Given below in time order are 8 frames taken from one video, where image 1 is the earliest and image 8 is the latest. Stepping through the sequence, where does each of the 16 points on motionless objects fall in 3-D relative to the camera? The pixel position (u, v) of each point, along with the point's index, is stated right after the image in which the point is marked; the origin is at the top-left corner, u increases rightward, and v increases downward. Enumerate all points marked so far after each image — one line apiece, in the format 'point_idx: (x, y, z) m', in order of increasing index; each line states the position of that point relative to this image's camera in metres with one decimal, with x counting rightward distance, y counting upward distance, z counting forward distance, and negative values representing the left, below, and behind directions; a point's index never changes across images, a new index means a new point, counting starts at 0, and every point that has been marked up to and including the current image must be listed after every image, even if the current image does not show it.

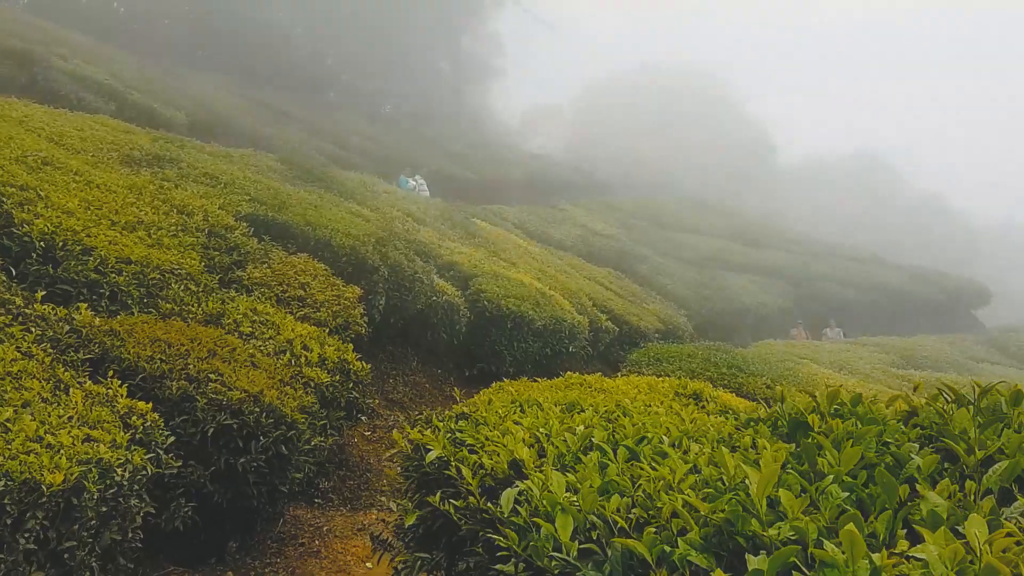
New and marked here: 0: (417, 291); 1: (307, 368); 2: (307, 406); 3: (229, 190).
0: (-1.9, -0.1, +16.4) m
1: (-2.8, -1.1, +10.9) m
2: (-2.5, -1.4, +9.8) m
3: (-5.9, +2.1, +17.0) m
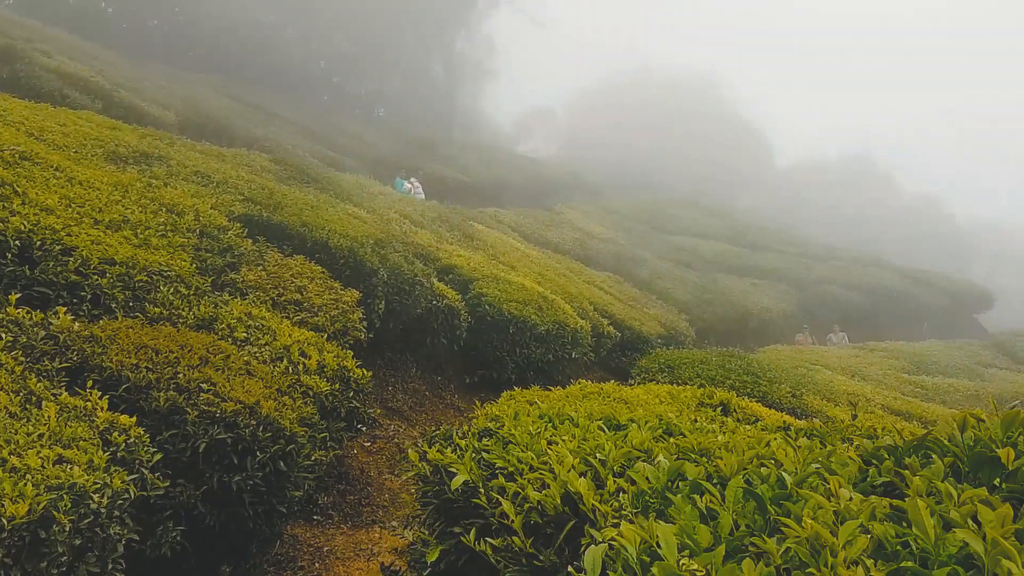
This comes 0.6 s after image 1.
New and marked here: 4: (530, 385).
0: (-1.8, -0.1, +15.7) m
1: (-2.6, -1.1, +10.2) m
2: (-2.3, -1.5, +9.0) m
3: (-5.8, +2.0, +16.3) m
4: (+0.3, -2.1, +17.5) m
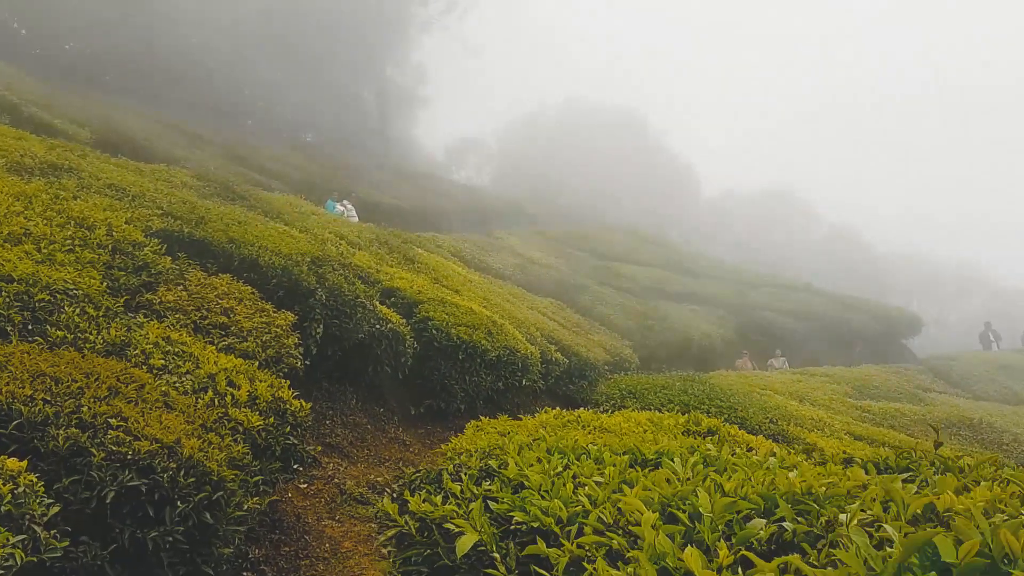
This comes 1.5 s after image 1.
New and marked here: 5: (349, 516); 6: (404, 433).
0: (-2.7, -0.5, +14.4) m
1: (-3.0, -1.3, +8.8) m
2: (-2.6, -1.6, +7.7) m
3: (-6.7, +1.5, +14.7) m
4: (-0.8, -2.6, +16.3) m
5: (-2.3, -3.1, +11.3) m
6: (-2.0, -2.7, +14.9) m
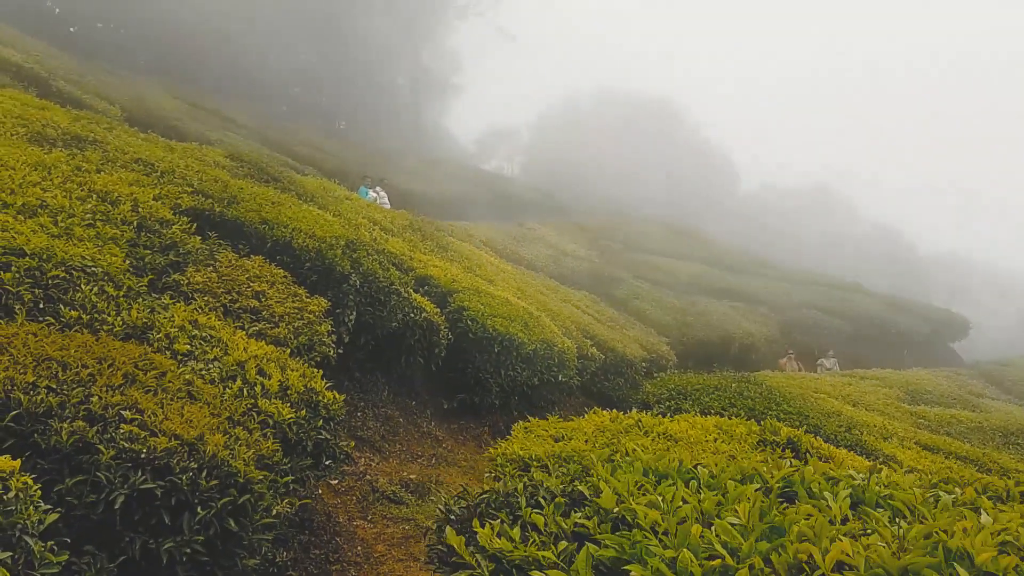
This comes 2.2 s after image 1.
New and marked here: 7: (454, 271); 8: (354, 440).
0: (-2.0, -0.3, +13.6) m
1: (-2.5, -1.1, +8.1) m
2: (-2.1, -1.4, +6.9) m
3: (-5.9, +1.9, +14.0) m
4: (0.0, -2.4, +15.5) m
5: (-1.7, -2.9, +10.5) m
6: (-1.3, -2.4, +14.1) m
7: (-1.4, +0.4, +19.1) m
8: (-2.4, -2.3, +12.3) m
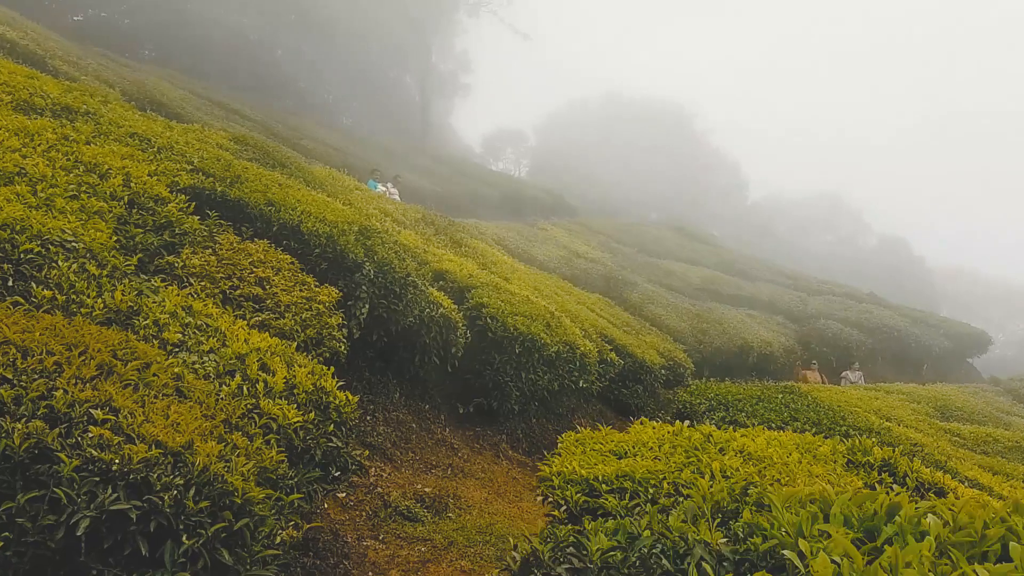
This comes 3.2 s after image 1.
0: (-1.6, -0.2, +12.4) m
1: (-2.1, -1.0, +6.9) m
2: (-1.7, -1.3, +5.7) m
3: (-5.5, +2.1, +12.9) m
4: (+0.4, -2.3, +14.3) m
5: (-1.4, -2.8, +9.3) m
6: (-0.9, -2.3, +12.9) m
7: (-0.9, +0.5, +17.9) m
8: (-2.0, -2.2, +11.1) m
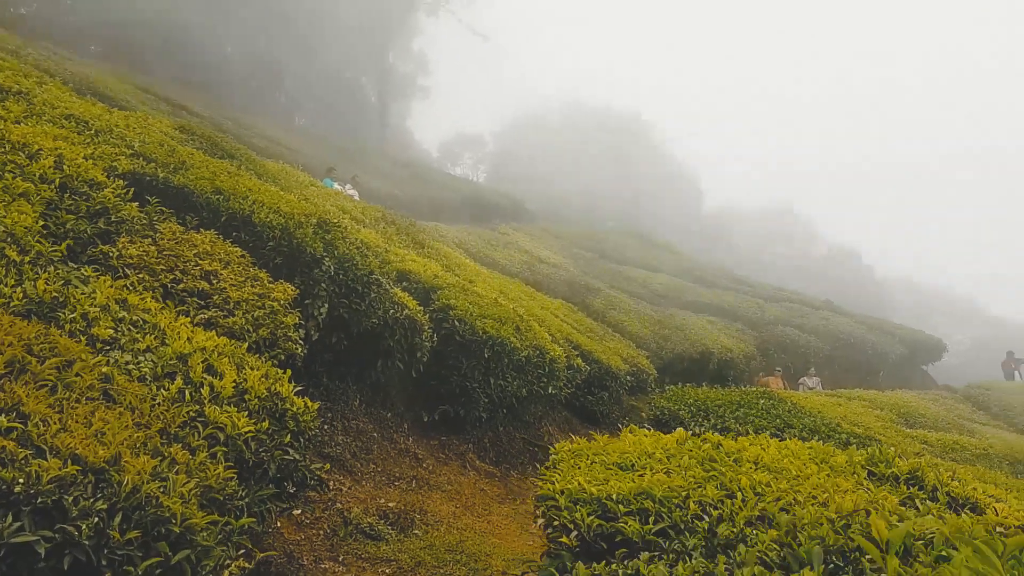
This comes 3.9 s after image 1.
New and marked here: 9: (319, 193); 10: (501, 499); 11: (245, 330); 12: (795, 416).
0: (-2.0, -0.2, +11.5) m
1: (-2.2, -0.9, +5.9) m
2: (-1.8, -1.2, +4.8) m
3: (-5.9, +2.1, +11.7) m
4: (-0.2, -2.3, +13.5) m
5: (-1.6, -2.8, +8.3) m
6: (-1.4, -2.3, +12.0) m
7: (-1.7, +0.4, +17.0) m
8: (-2.4, -2.1, +10.1) m
9: (-4.4, +2.2, +18.6) m
10: (-0.2, -3.0, +11.7) m
11: (-2.7, -0.4, +8.2) m
12: (+4.3, -1.9, +12.3) m
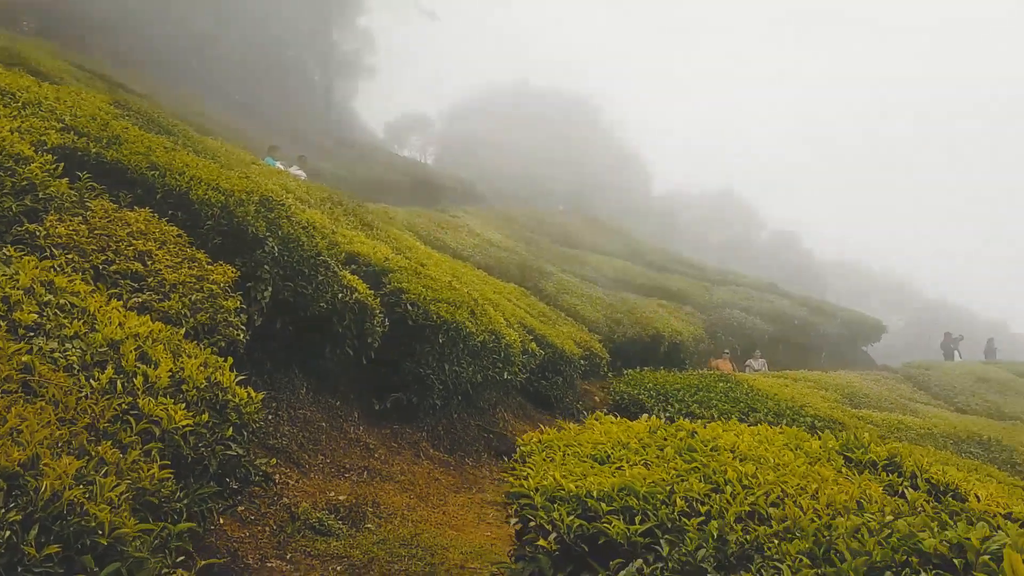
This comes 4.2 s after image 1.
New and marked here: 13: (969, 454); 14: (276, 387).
0: (-2.6, +0.1, +11.0) m
1: (-2.4, -0.7, +5.4) m
2: (-1.9, -1.1, +4.3) m
3: (-6.5, +2.4, +10.9) m
4: (-0.9, -2.0, +13.1) m
5: (-2.0, -2.6, +7.9) m
6: (-2.0, -2.1, +11.5) m
7: (-2.6, +0.8, +16.5) m
8: (-2.9, -1.9, +9.6) m
9: (-5.5, +2.5, +17.8) m
10: (-0.8, -2.8, +11.4) m
11: (-3.1, -0.2, +7.6) m
12: (+3.6, -1.6, +12.2) m
13: (+11.1, -4.1, +19.7) m
14: (-3.1, -1.3, +10.7) m
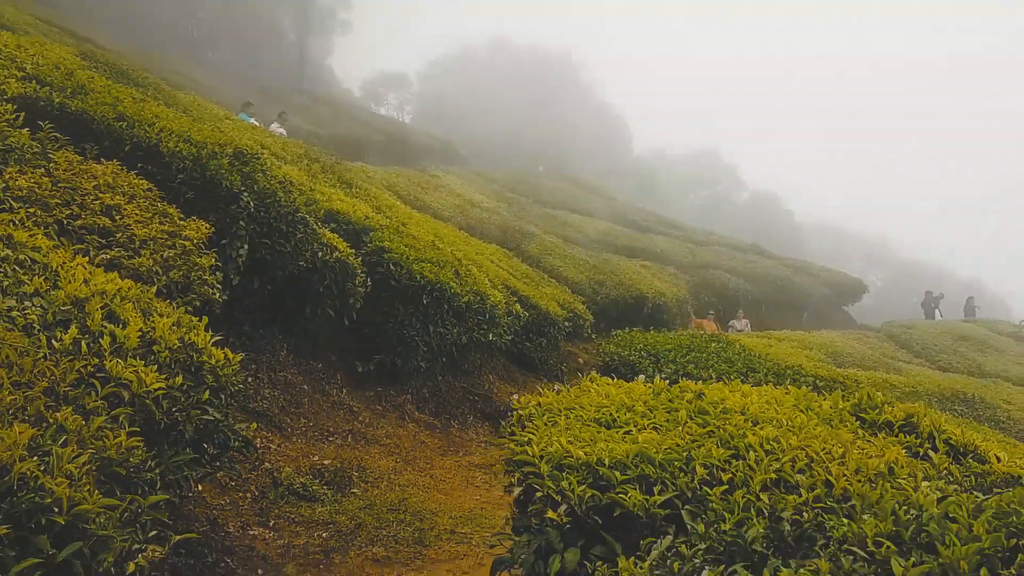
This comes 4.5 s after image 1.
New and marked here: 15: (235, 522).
0: (-2.7, +0.6, +10.5) m
1: (-2.4, -0.4, +5.0) m
2: (-1.9, -0.8, +3.9) m
3: (-6.6, +2.9, +10.2) m
4: (-1.1, -1.4, +12.7) m
5: (-2.1, -2.2, +7.5) m
6: (-2.2, -1.5, +11.2) m
7: (-2.9, +1.6, +15.9) m
8: (-3.0, -1.4, +9.2) m
9: (-5.8, +3.4, +17.2) m
10: (-0.9, -2.2, +11.1) m
11: (-3.1, +0.2, +7.2) m
12: (+3.4, -1.0, +11.9) m
13: (+10.7, -3.1, +19.7) m
14: (-3.2, -0.8, +10.2) m
15: (-2.4, -2.1, +7.2) m
